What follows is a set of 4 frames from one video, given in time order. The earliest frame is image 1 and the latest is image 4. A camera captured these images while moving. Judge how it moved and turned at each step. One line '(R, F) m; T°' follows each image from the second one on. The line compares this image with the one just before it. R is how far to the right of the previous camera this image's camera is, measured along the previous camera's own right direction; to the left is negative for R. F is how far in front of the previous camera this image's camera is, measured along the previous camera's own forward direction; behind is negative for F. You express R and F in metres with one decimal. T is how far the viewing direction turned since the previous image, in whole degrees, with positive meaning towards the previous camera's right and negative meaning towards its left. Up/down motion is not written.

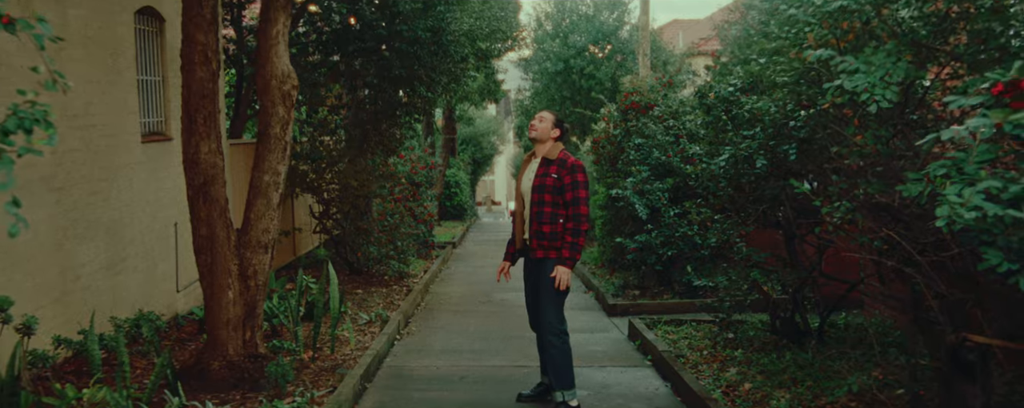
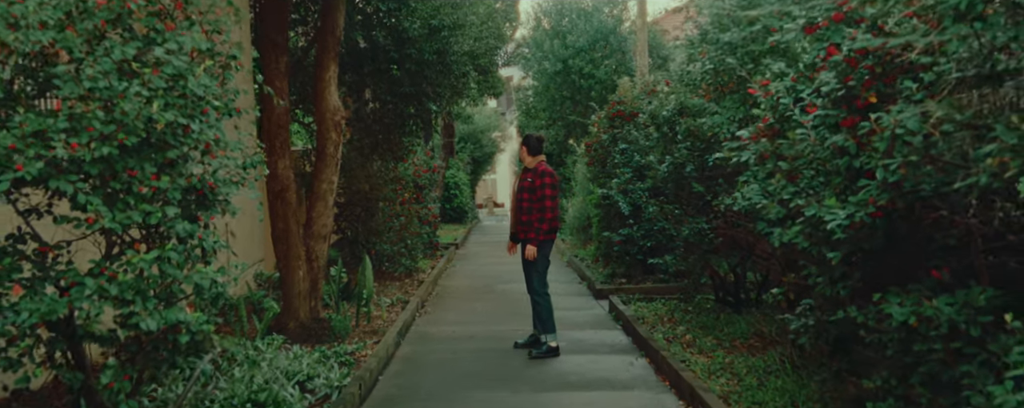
(+0.1, -2.2) m; 0°
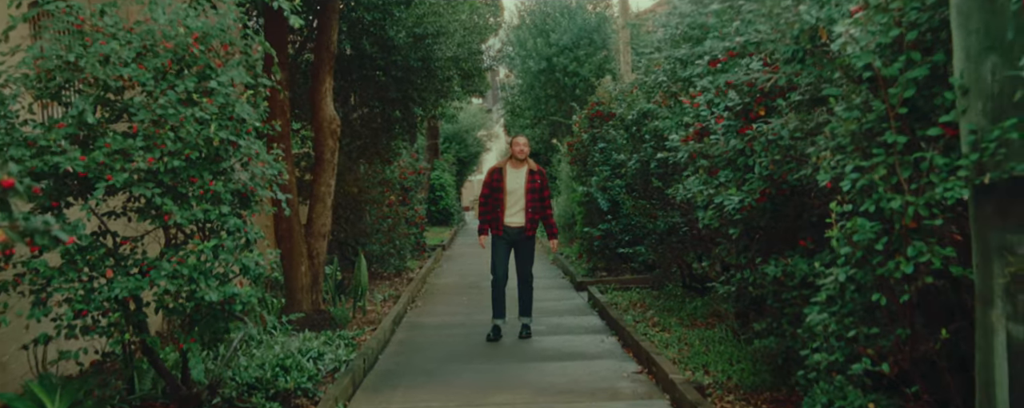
(+0.1, -0.9) m; +1°
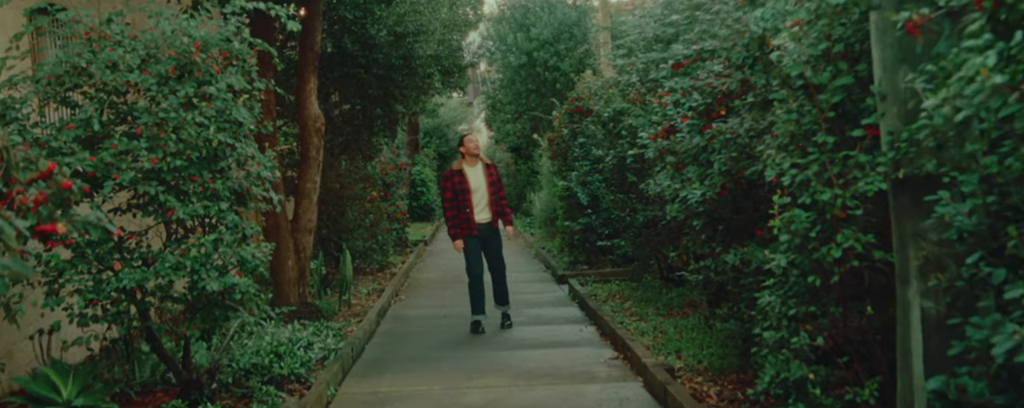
(0.0, -0.3) m; +1°
